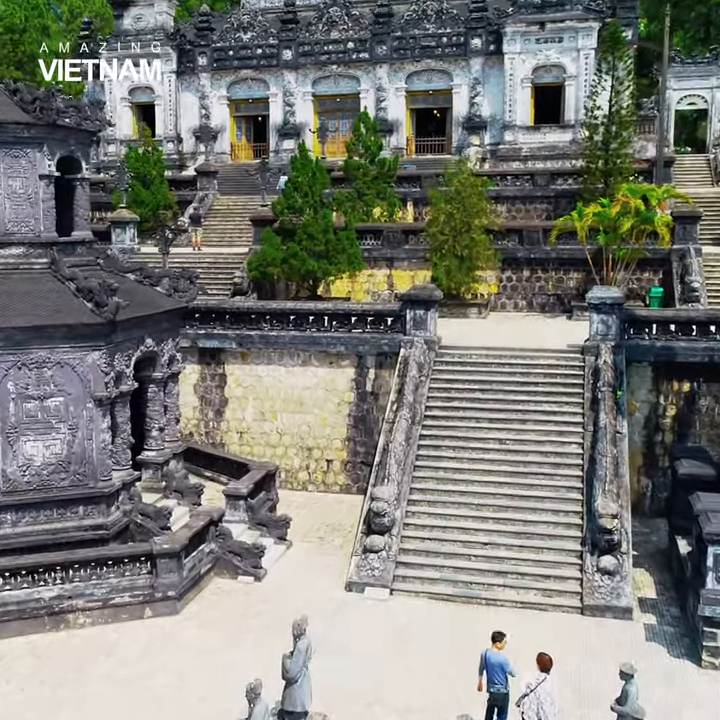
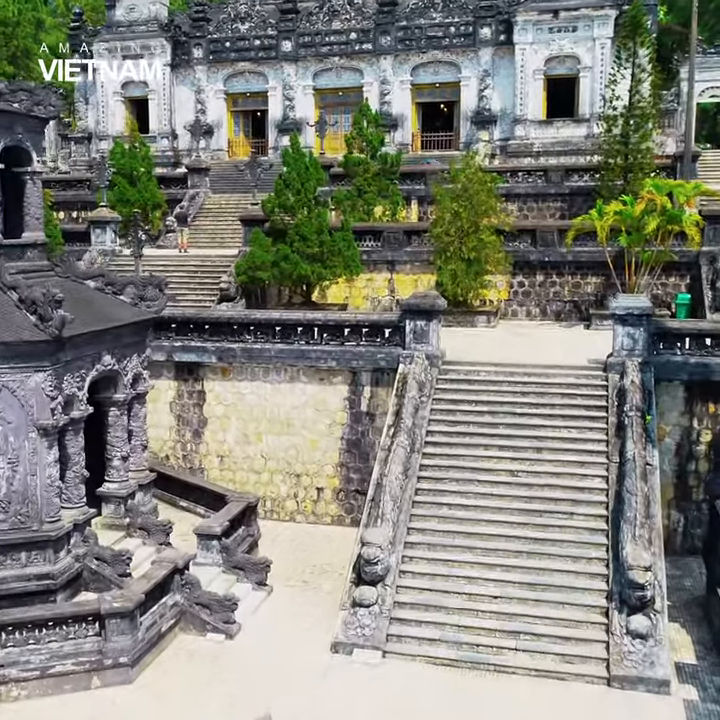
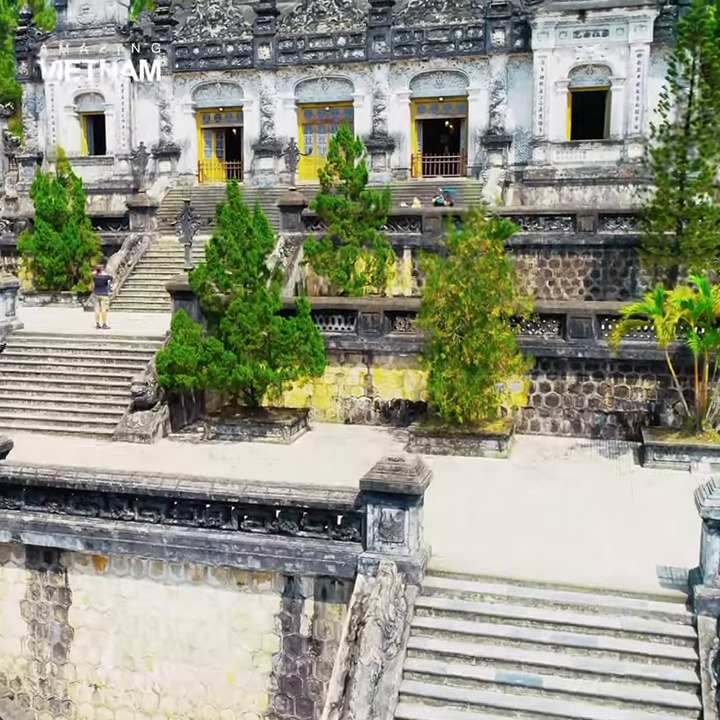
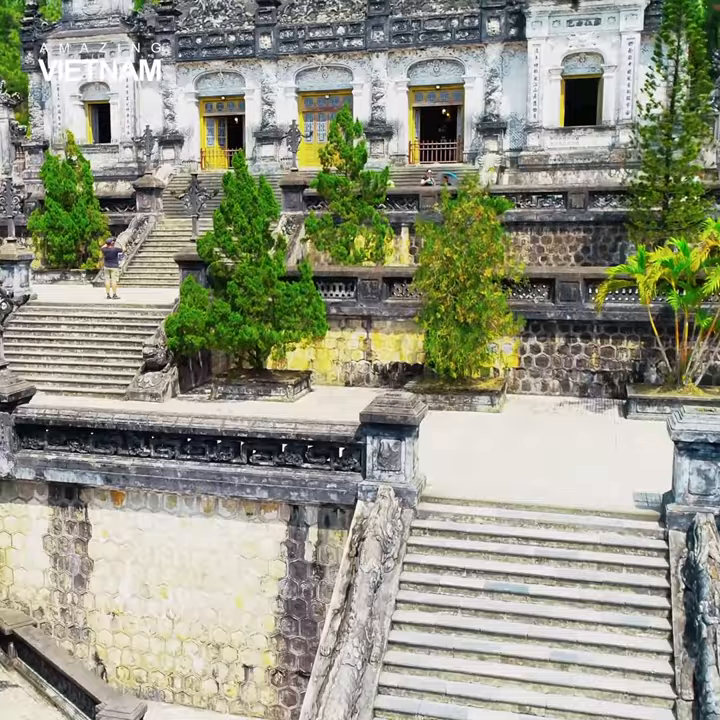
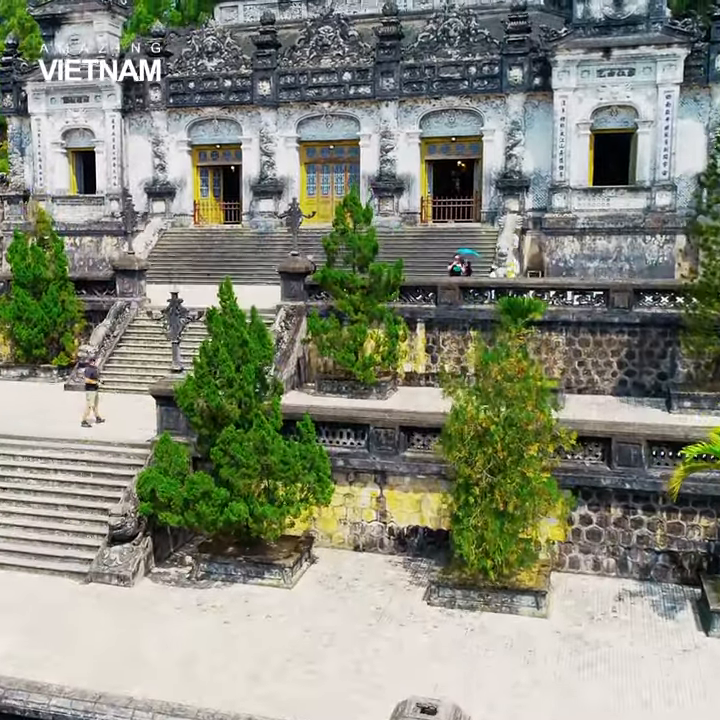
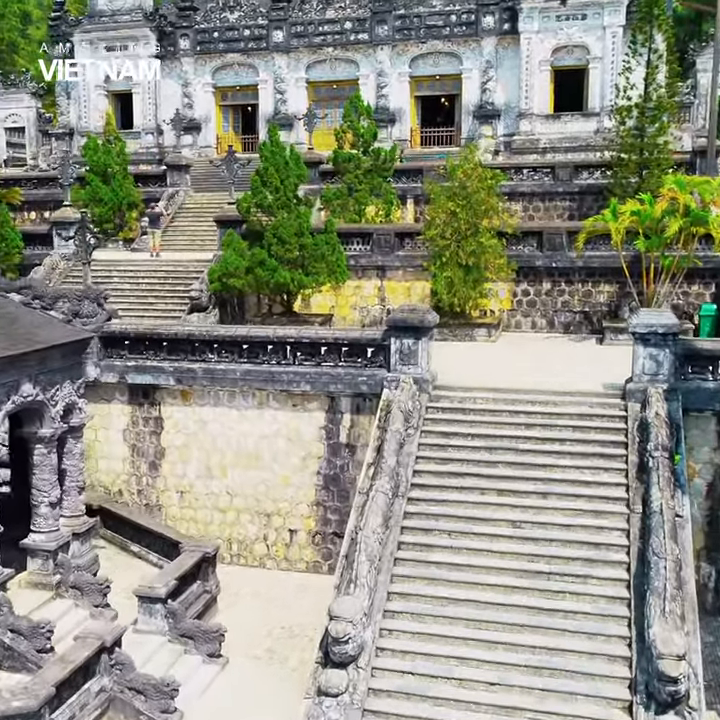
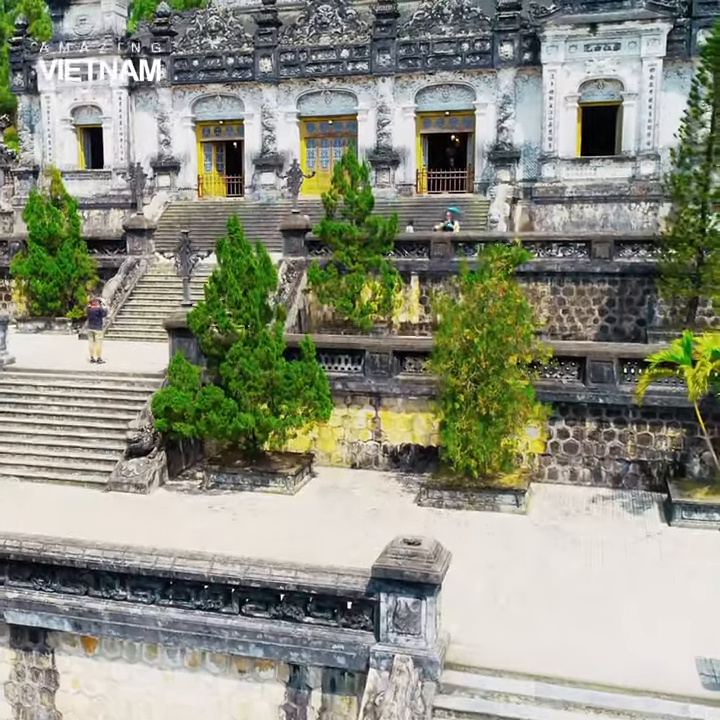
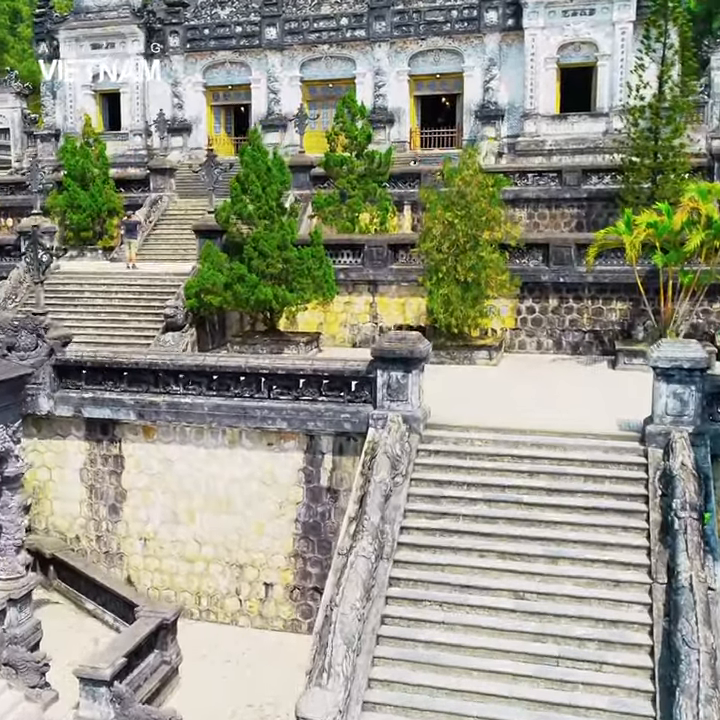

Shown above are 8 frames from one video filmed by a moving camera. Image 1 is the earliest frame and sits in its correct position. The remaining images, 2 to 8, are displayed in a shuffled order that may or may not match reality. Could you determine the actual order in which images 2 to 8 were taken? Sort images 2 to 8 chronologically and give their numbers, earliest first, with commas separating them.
2, 6, 8, 4, 3, 7, 5
